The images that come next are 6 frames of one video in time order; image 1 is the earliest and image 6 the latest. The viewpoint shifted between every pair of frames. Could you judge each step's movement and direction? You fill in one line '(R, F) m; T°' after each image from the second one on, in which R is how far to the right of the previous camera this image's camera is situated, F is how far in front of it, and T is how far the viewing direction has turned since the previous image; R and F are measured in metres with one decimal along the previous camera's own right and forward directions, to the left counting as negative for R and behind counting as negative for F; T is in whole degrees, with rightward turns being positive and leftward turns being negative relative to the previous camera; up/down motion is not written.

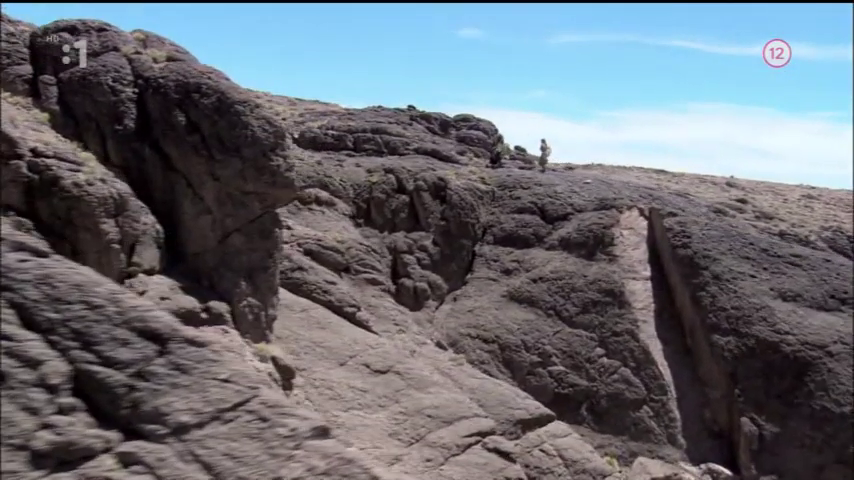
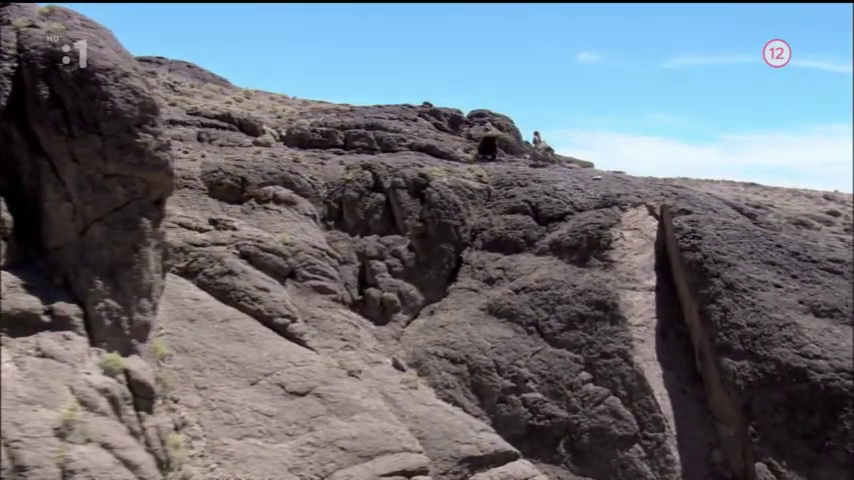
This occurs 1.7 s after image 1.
(+2.7, +2.7) m; -8°
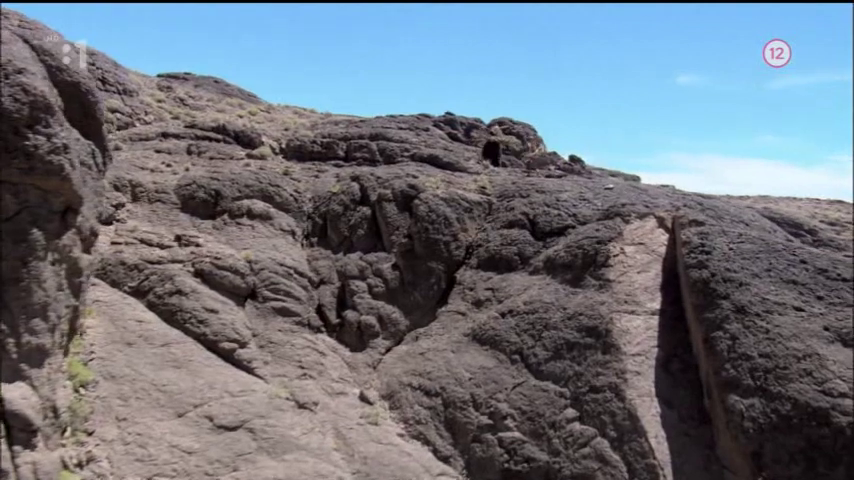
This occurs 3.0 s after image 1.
(+1.9, +1.7) m; -7°
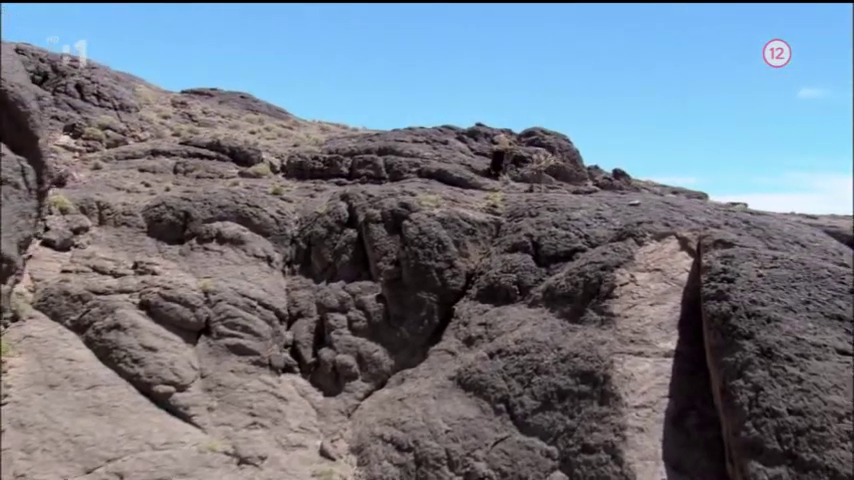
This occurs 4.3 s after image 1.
(+1.6, +2.0) m; -7°
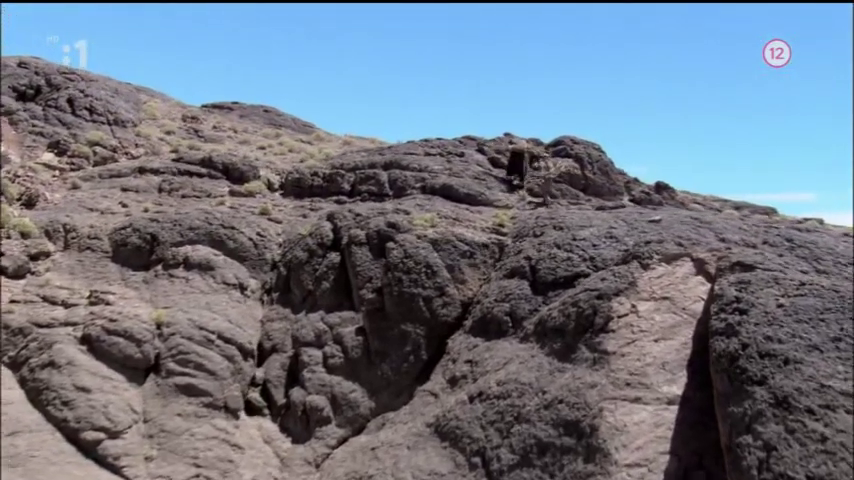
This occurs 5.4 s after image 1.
(+1.2, +1.6) m; -6°
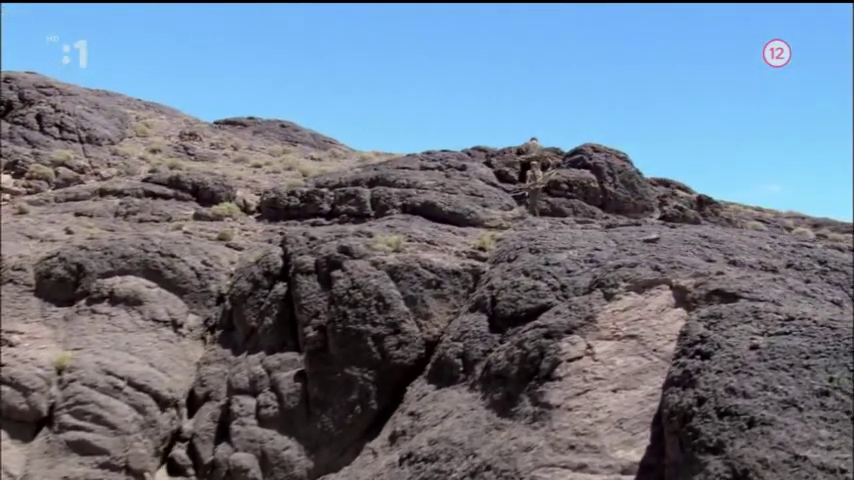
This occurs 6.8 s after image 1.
(+1.5, +1.9) m; -6°
